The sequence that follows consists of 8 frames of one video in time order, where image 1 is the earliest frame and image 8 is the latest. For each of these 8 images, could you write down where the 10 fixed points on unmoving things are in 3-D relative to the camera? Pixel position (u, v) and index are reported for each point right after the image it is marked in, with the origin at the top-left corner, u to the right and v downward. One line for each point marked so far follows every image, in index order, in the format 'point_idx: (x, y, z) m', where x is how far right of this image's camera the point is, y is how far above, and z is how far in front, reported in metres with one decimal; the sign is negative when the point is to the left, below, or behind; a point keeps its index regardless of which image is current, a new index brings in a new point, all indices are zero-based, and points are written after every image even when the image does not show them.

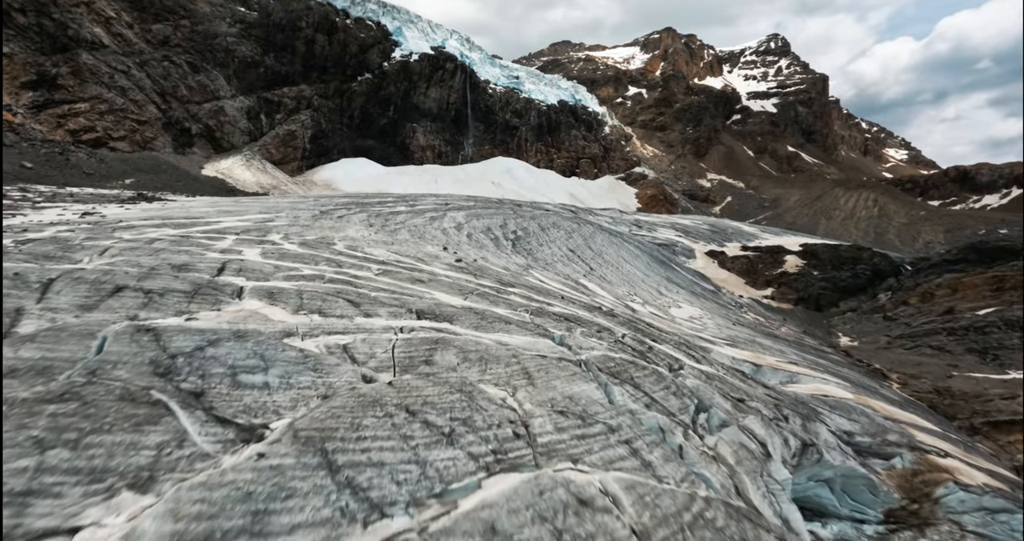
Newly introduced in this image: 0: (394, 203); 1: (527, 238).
0: (-3.6, +2.1, +14.9) m
1: (+0.3, +0.8, +12.2) m
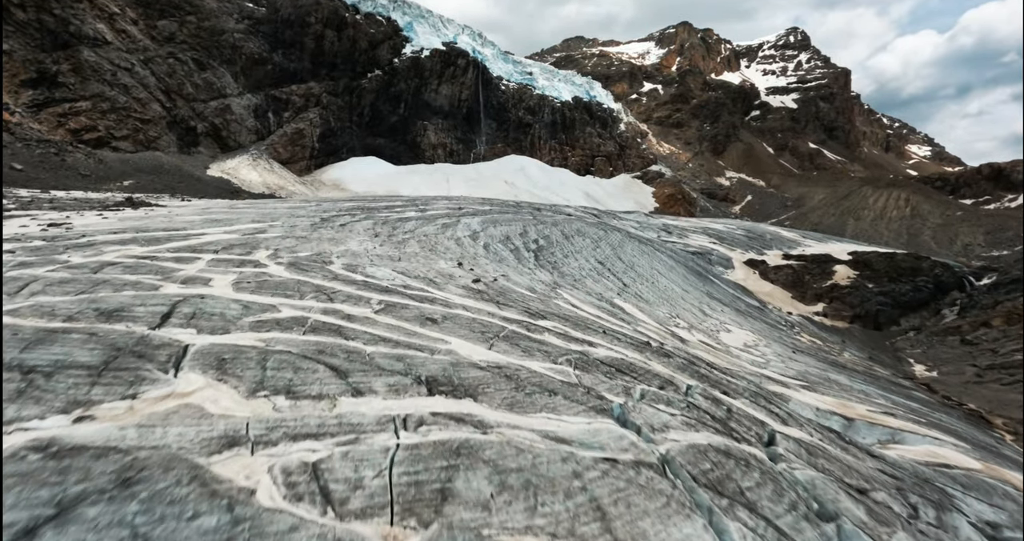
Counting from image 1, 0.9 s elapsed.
0: (-3.0, +1.8, +13.7) m
1: (+0.8, +0.5, +10.9) m
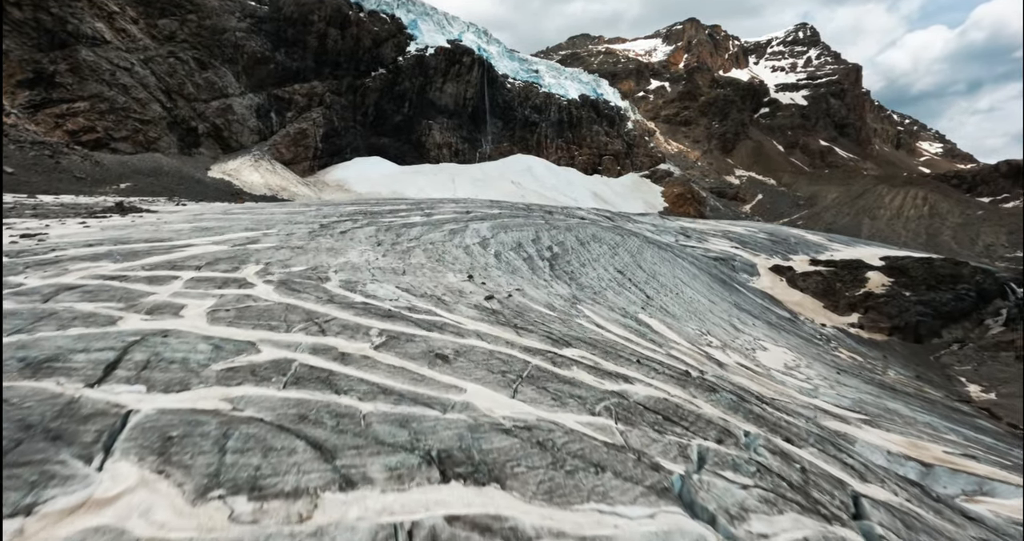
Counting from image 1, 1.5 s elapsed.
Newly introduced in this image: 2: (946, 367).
0: (-2.8, +1.6, +13.0) m
1: (+1.1, +0.3, +10.2) m
2: (+10.0, -2.2, +11.4) m
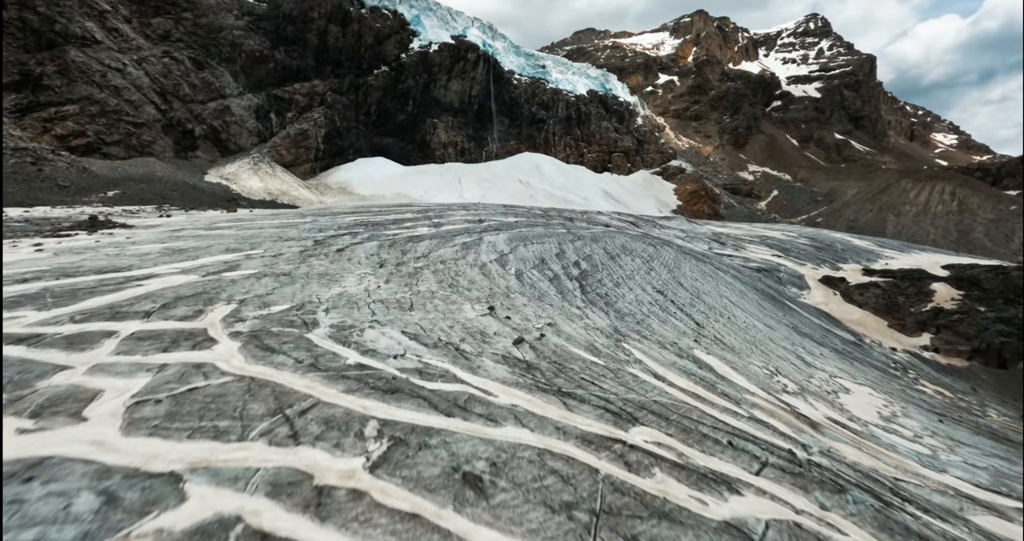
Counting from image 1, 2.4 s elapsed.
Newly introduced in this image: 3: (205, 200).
0: (-2.3, +1.2, +11.7) m
1: (+1.5, 0.0, +8.9) m
2: (+10.4, -2.4, +10.0) m
3: (-12.3, +2.9, +19.7) m
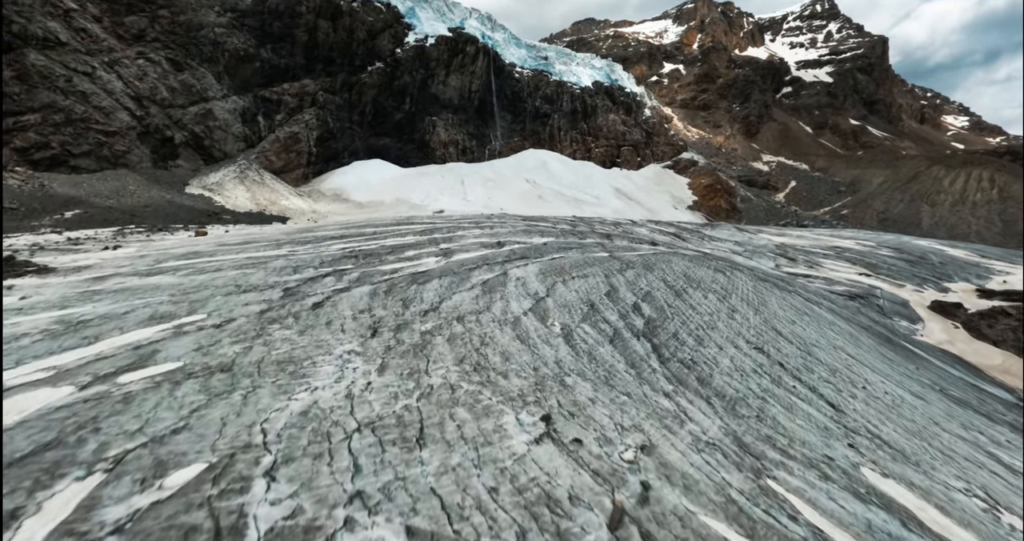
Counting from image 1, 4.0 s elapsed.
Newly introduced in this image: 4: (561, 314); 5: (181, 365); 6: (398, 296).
0: (-1.8, +0.5, +9.4) m
1: (+2.0, -0.7, +6.5) m
2: (+11.1, -2.8, +7.6) m
3: (-11.8, +1.9, +17.4) m
4: (+0.6, -0.6, +6.4) m
5: (-2.9, -0.8, +4.3) m
6: (-1.5, -0.3, +6.6) m
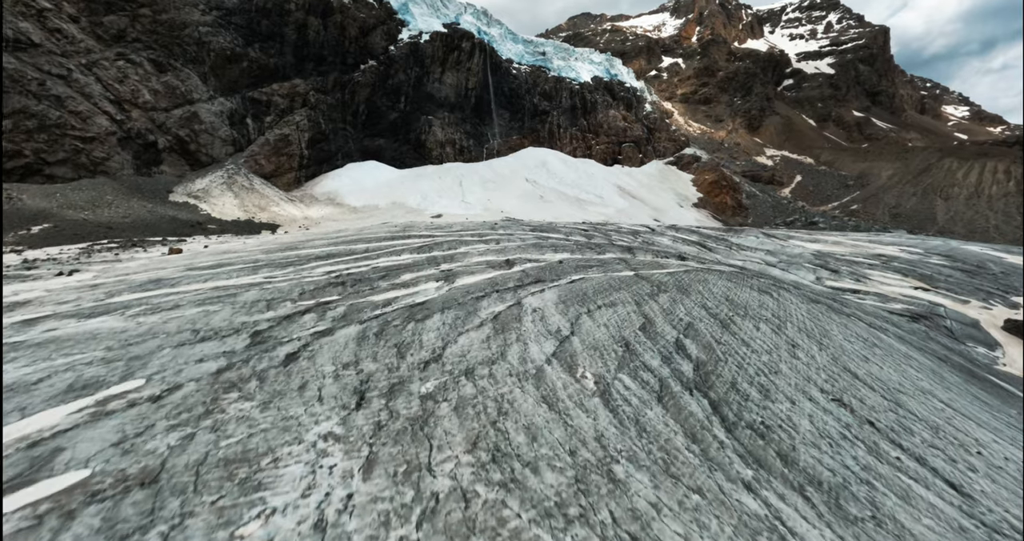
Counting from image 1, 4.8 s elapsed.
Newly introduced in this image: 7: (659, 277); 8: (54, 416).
0: (-1.6, 0.0, +8.2) m
1: (+2.2, -1.1, +5.3) m
2: (+11.3, -3.0, +6.5) m
3: (-11.6, +1.4, +16.2) m
4: (+0.9, -0.9, +5.2) m
5: (-2.7, -1.3, +3.1) m
6: (-1.3, -0.8, +5.4) m
7: (+2.4, -0.1, +7.8) m
8: (-3.4, -1.1, +3.7) m
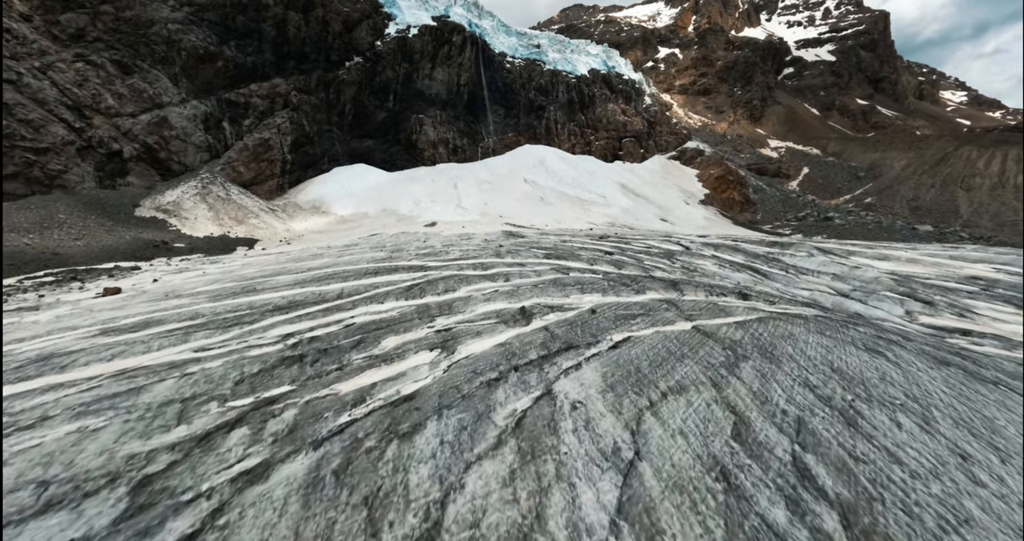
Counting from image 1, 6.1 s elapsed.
0: (-1.4, -0.7, +6.2) m
1: (+2.5, -1.7, +3.4) m
2: (+11.6, -3.4, +4.6) m
3: (-11.5, +0.5, +14.1) m
4: (+1.1, -1.6, +3.2) m
5: (-2.4, -2.1, +1.0) m
6: (-1.0, -1.5, +3.4) m
7: (+2.7, -0.7, +5.8) m
8: (-3.2, -1.9, +1.7) m
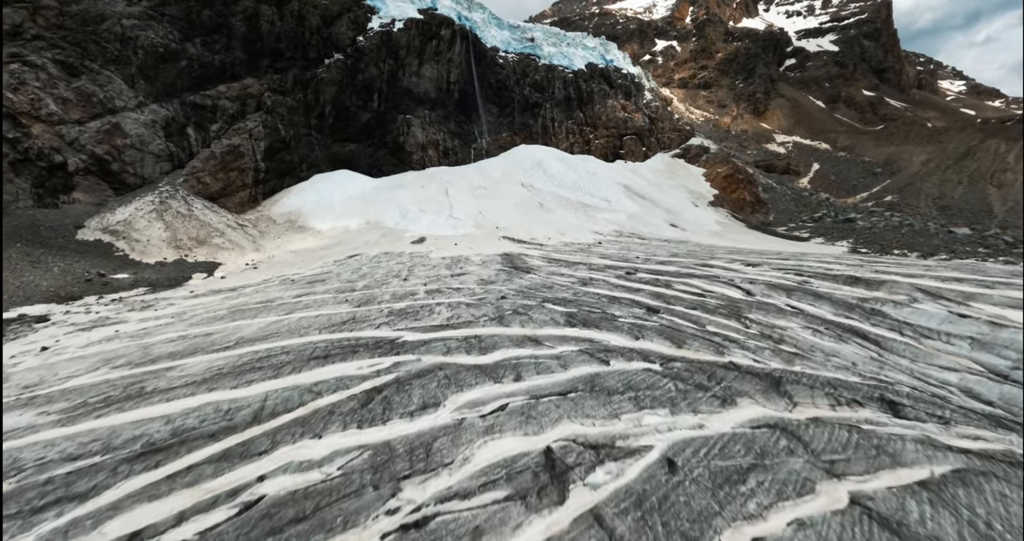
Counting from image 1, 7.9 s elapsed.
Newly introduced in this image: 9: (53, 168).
0: (-1.2, -1.7, +3.5) m
1: (+2.7, -2.6, +0.7) m
2: (+11.9, -4.2, +2.1) m
3: (-11.4, -0.7, +11.3) m
4: (+1.3, -2.6, +0.6) m
5: (-2.1, -3.1, -1.6) m
6: (-0.8, -2.5, +0.7) m
7: (+2.8, -1.7, +3.2) m
8: (-2.9, -2.9, -1.0) m
9: (-15.4, +3.0, +15.3) m
